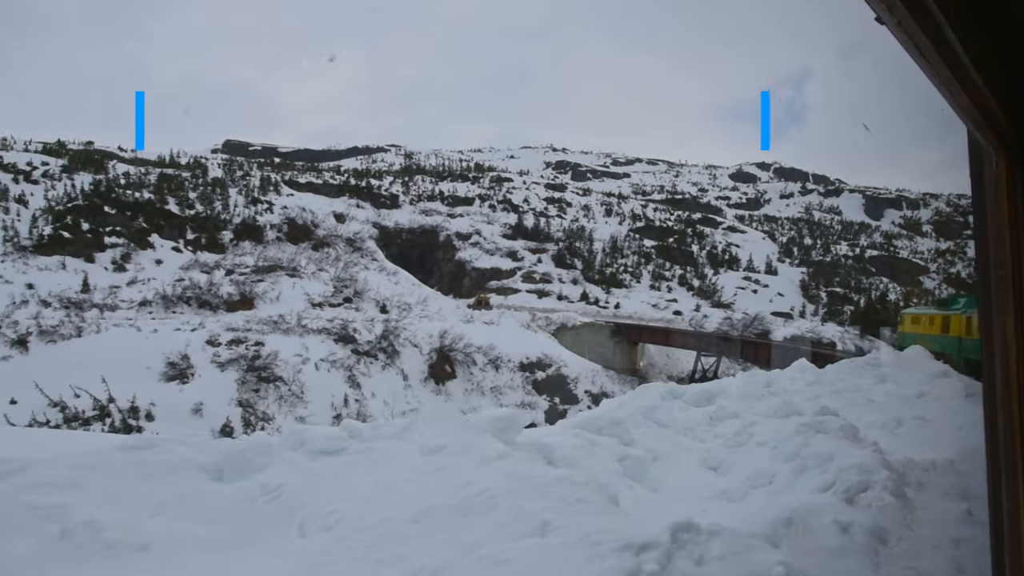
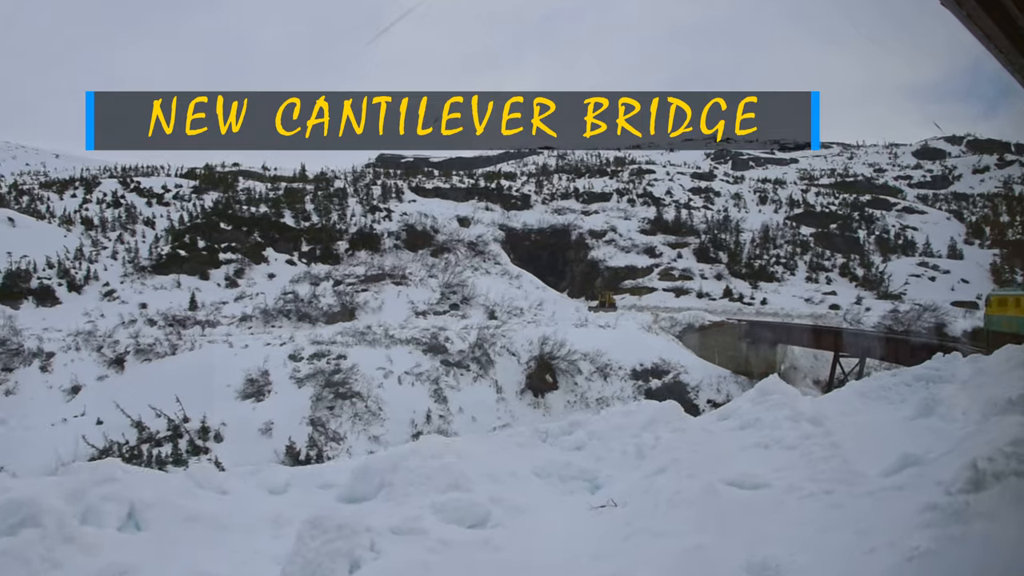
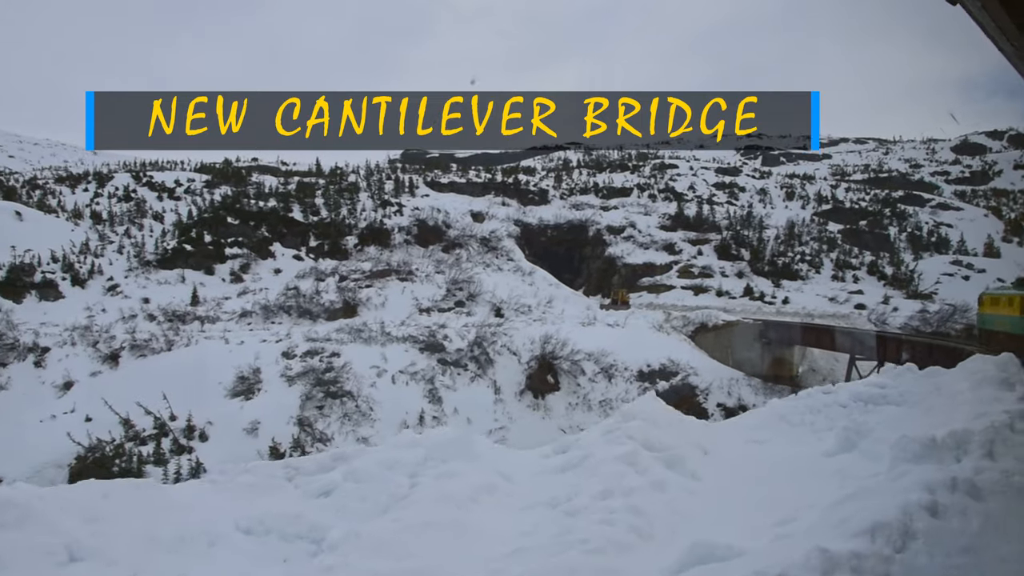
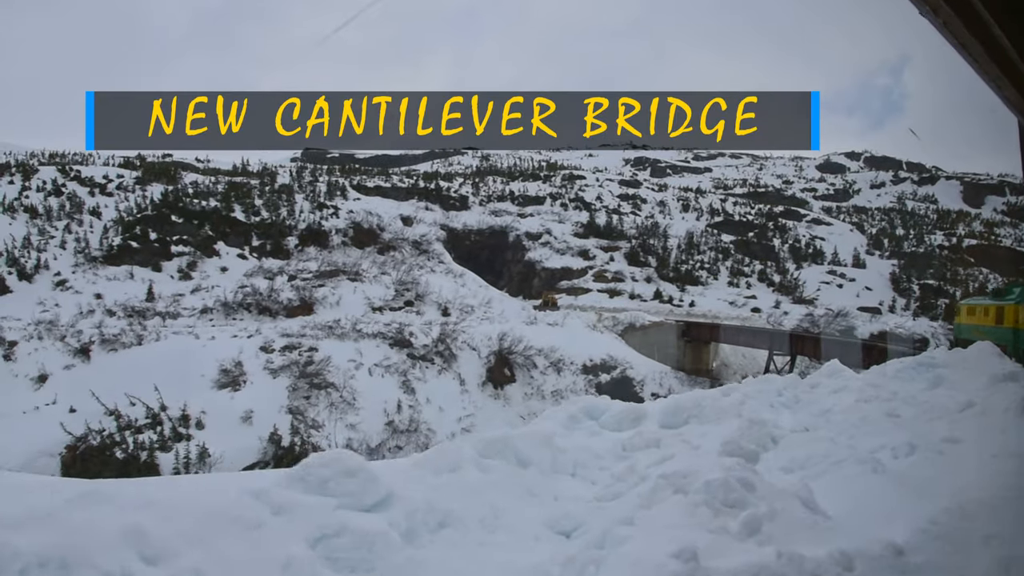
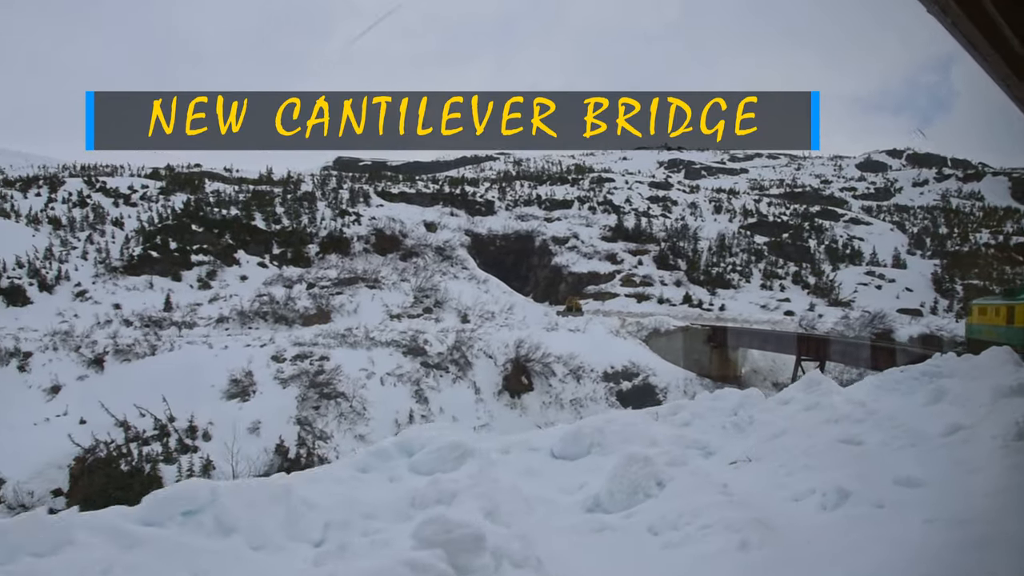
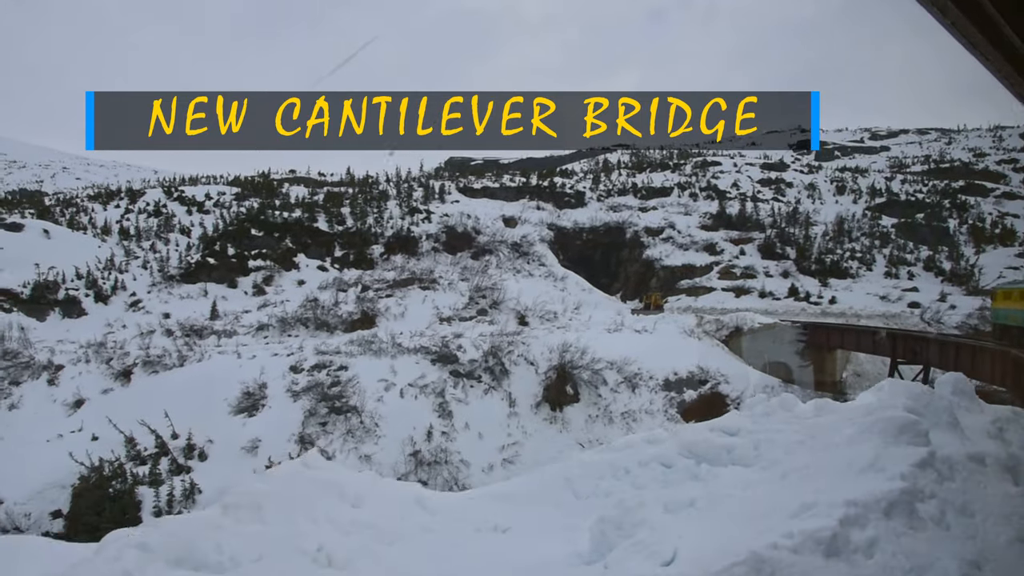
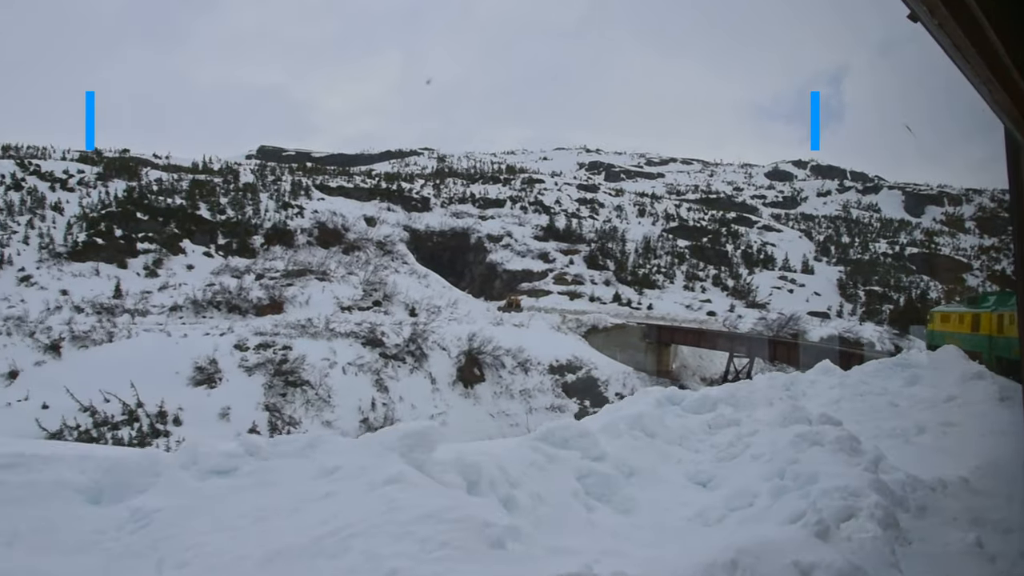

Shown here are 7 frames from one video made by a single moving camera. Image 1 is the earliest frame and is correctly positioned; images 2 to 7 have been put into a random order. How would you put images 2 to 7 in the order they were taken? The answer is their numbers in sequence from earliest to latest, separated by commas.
7, 4, 5, 2, 3, 6
